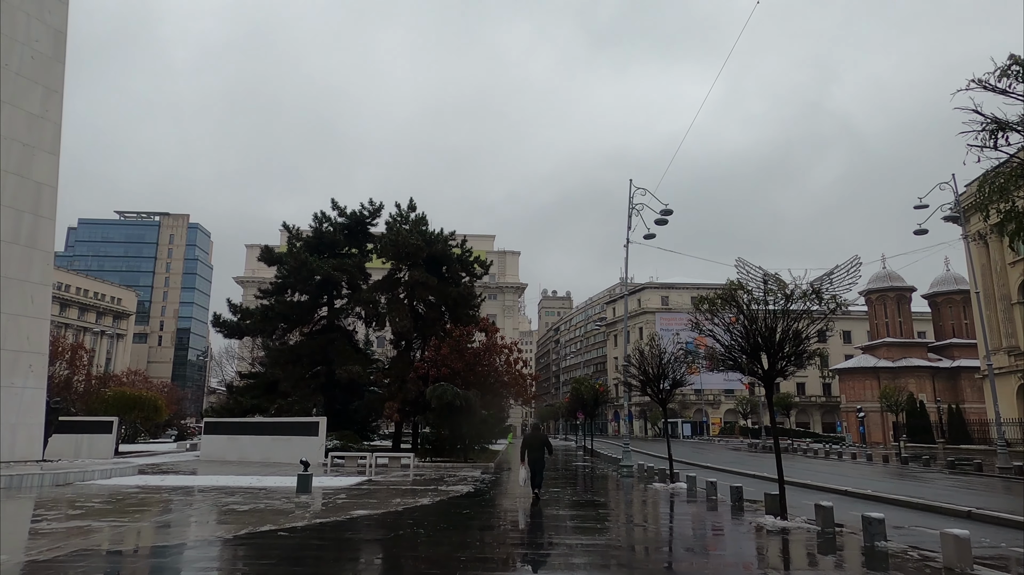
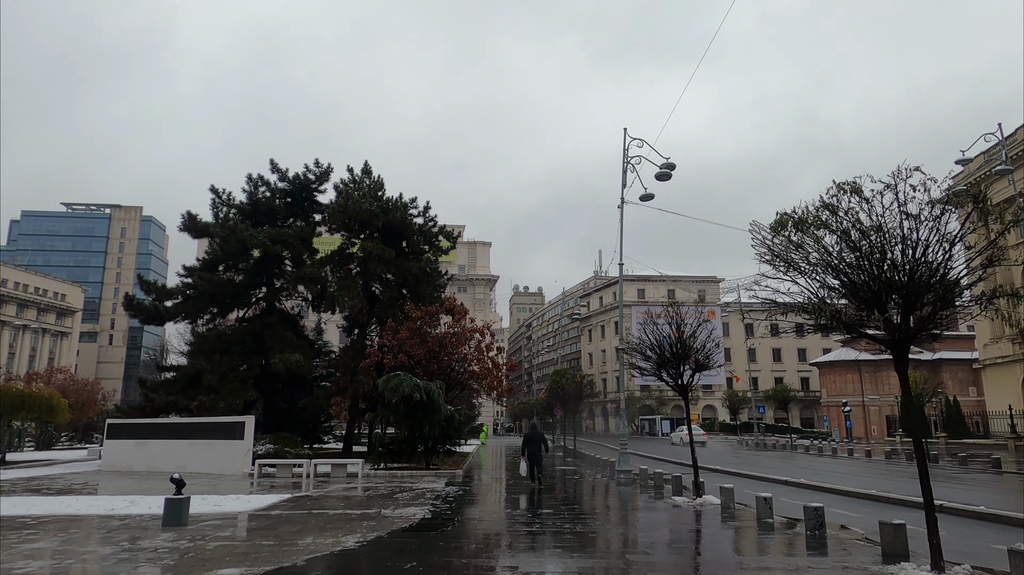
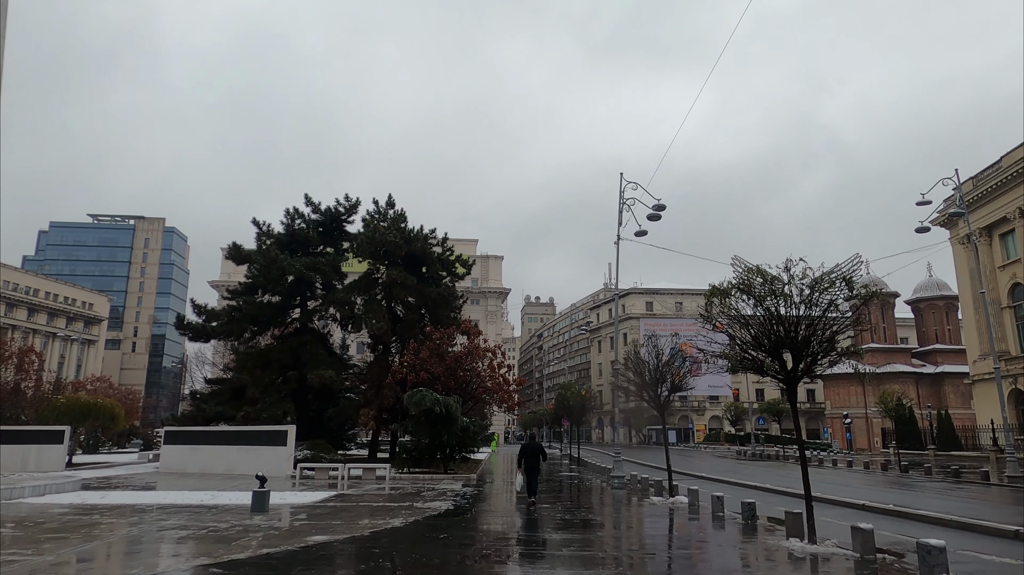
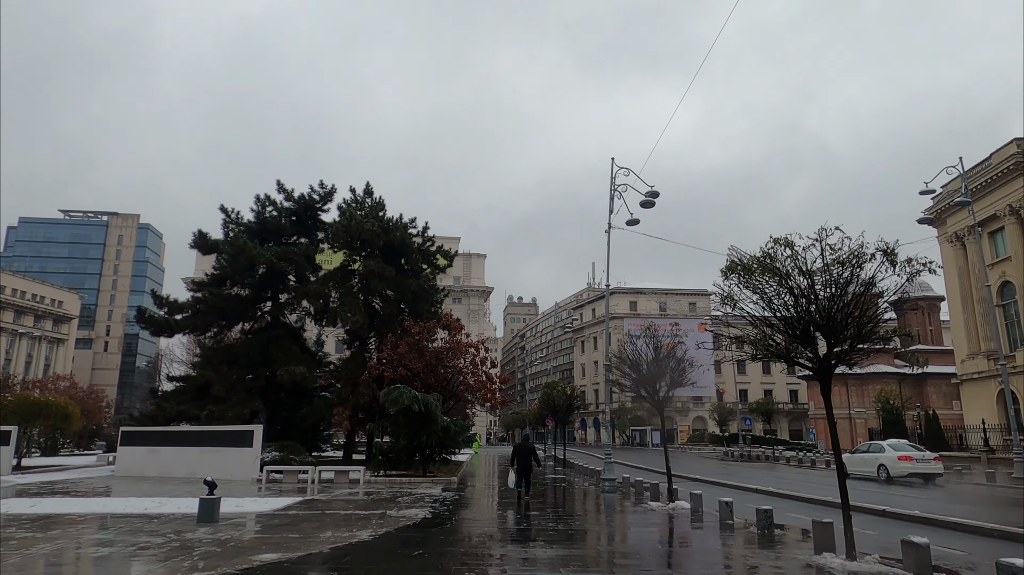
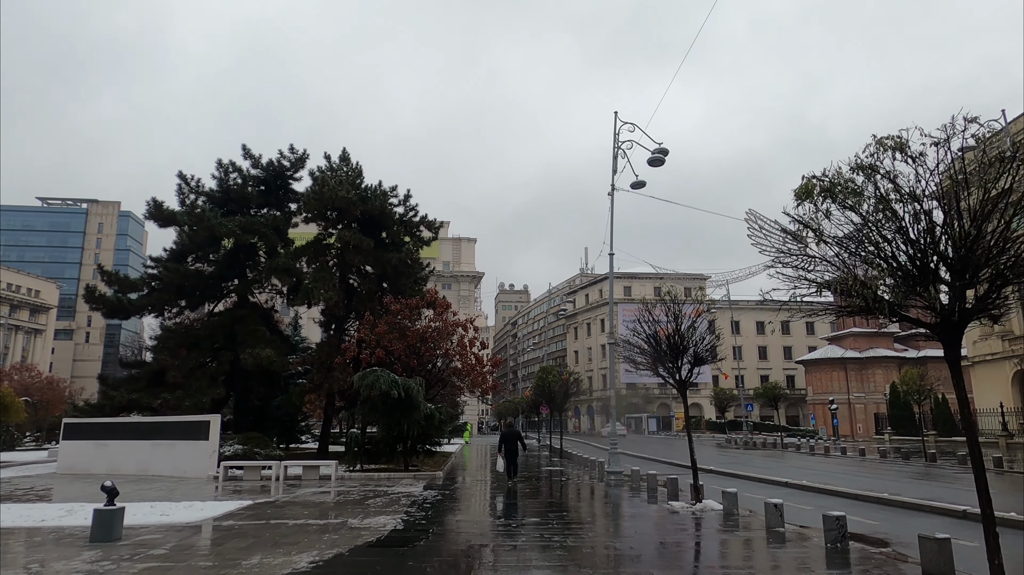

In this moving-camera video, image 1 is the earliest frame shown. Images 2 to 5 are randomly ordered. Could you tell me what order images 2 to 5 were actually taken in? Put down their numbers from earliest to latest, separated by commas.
3, 4, 2, 5
